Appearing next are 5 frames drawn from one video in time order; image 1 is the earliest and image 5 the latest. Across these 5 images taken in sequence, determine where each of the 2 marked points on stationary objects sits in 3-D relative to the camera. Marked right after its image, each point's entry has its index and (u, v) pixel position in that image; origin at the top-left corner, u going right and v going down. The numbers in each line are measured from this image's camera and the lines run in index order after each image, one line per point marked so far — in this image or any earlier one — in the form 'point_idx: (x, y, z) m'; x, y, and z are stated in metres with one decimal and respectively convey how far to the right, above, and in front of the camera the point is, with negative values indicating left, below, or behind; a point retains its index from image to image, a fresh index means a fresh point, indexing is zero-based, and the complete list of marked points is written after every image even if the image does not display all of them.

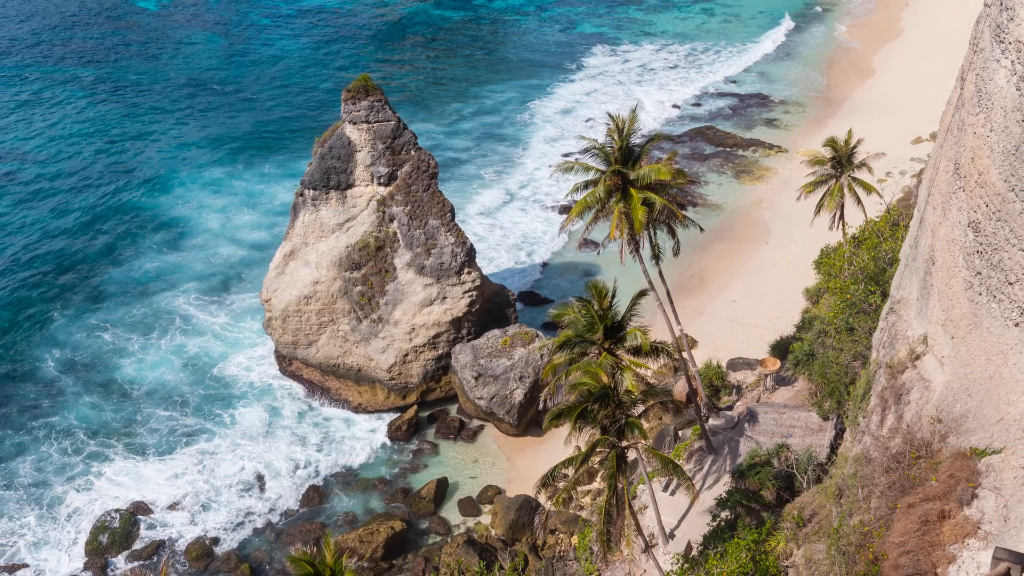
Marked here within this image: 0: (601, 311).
0: (+2.6, -0.6, +19.0) m
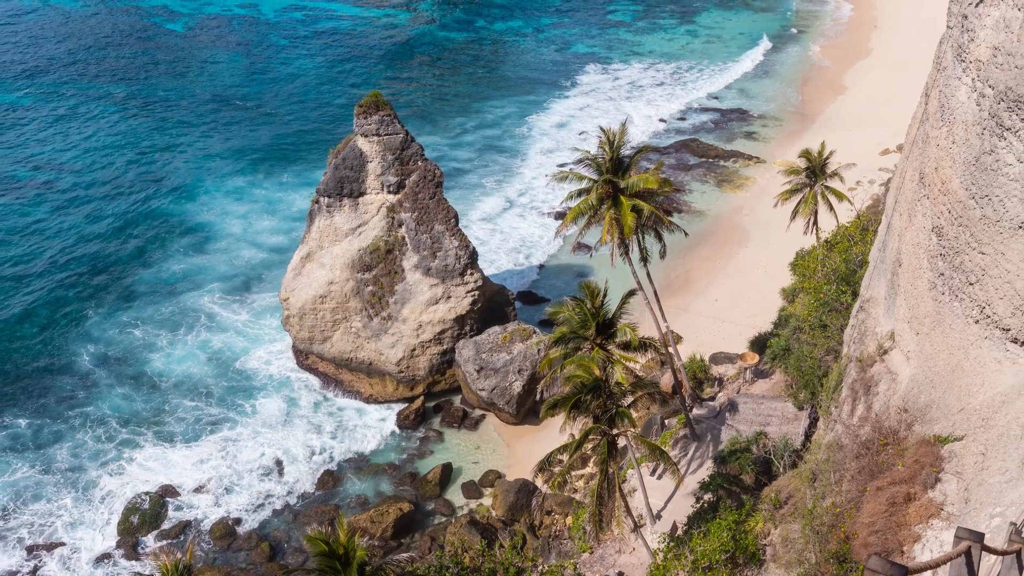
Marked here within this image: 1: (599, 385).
0: (+2.6, -0.6, +20.9) m
1: (+2.6, -2.8, +19.5) m
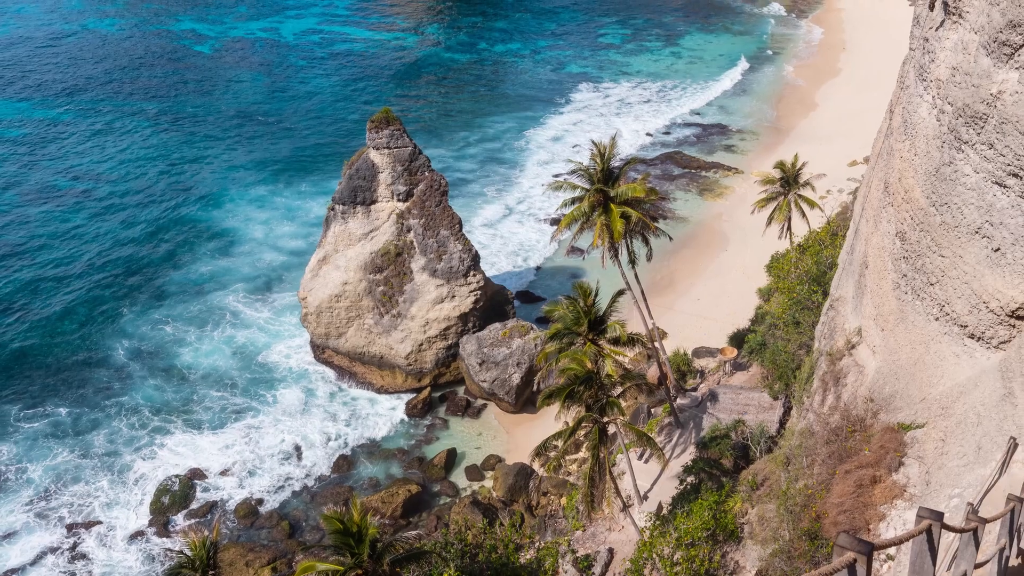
0: (+2.5, -0.7, +23.1) m
1: (+2.6, -2.8, +21.8) m
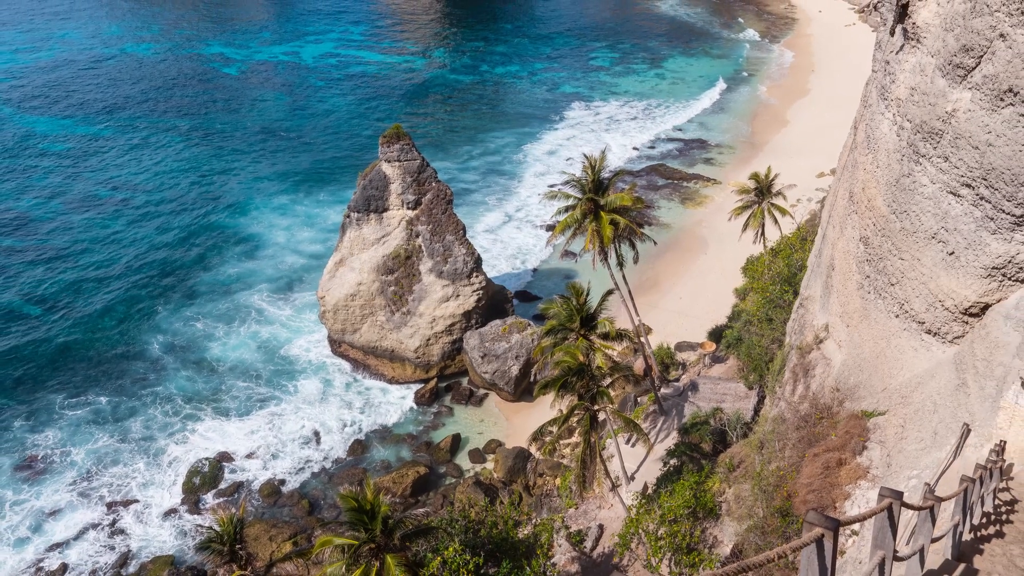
0: (+2.5, -0.7, +25.8) m
1: (+2.5, -2.8, +24.4) m
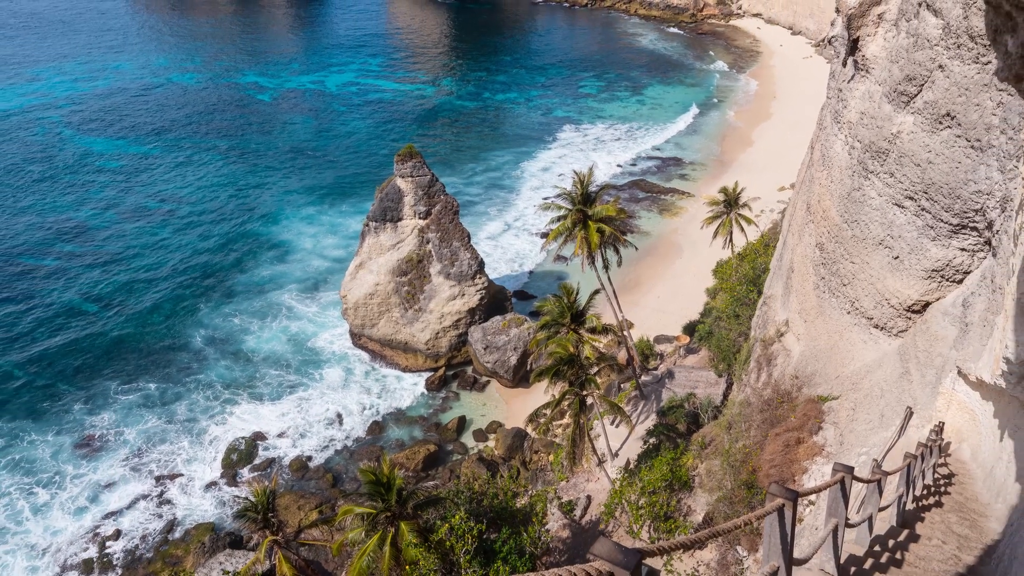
0: (+2.4, -0.7, +29.9) m
1: (+2.5, -2.9, +28.5) m
